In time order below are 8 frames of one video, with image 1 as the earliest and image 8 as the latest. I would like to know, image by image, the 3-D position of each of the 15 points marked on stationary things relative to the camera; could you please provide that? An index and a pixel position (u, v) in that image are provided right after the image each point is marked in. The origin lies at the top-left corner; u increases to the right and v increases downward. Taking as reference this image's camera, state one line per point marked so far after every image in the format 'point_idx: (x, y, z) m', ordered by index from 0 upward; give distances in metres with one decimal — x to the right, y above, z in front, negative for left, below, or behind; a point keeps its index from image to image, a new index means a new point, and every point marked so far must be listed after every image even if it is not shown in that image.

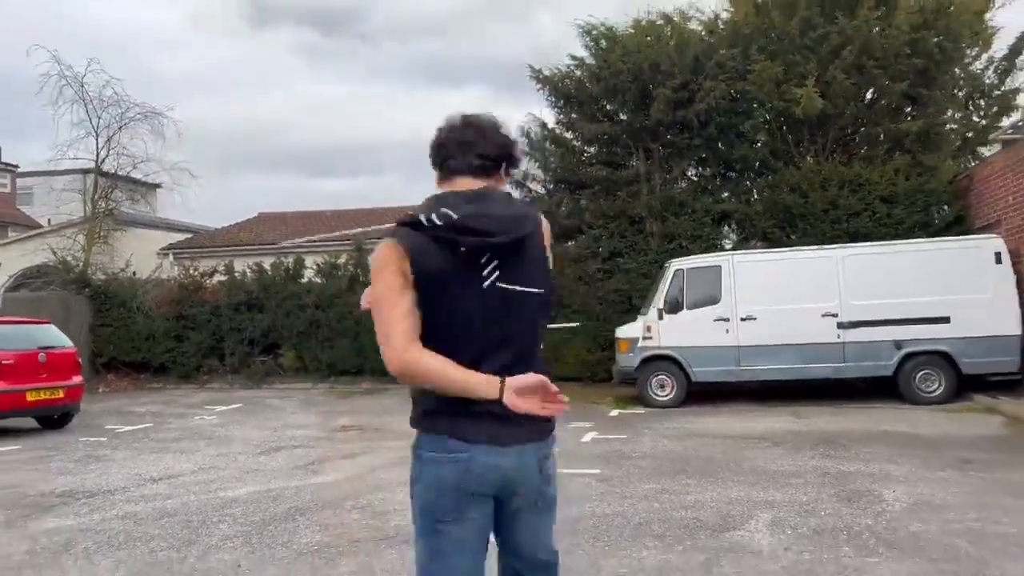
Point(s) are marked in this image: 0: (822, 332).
0: (+4.6, -0.6, +12.3) m
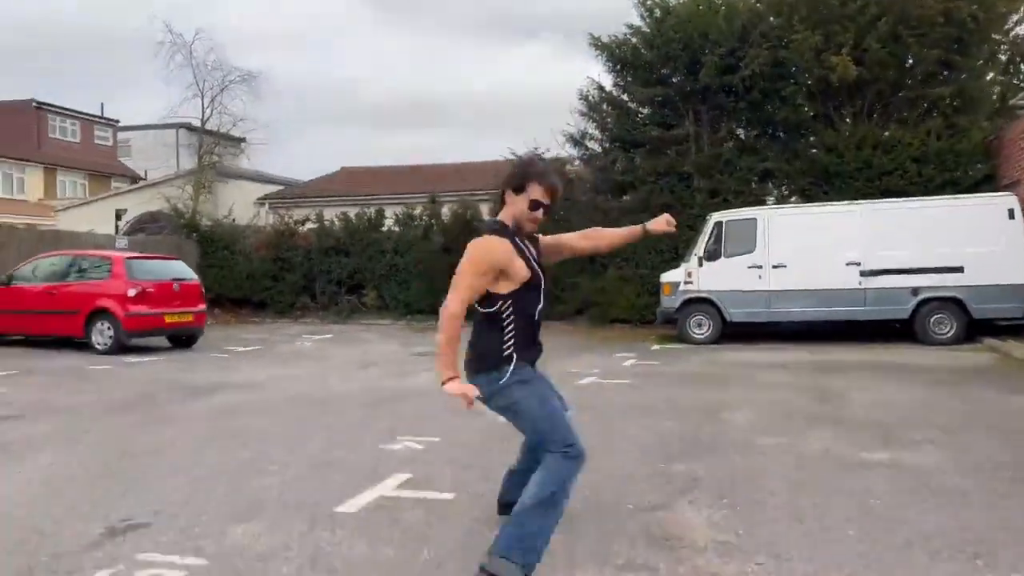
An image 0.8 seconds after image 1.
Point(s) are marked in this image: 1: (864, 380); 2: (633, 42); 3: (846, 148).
0: (+5.5, +0.1, +13.7) m
1: (+4.0, -1.0, +9.2) m
2: (+2.5, +5.0, +17.1) m
3: (+6.2, +2.6, +15.6) m
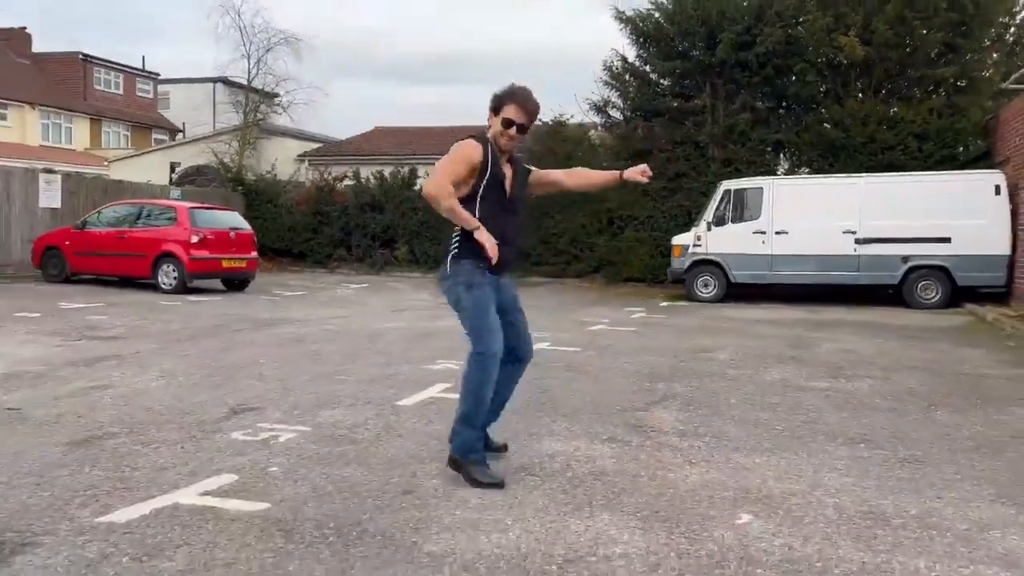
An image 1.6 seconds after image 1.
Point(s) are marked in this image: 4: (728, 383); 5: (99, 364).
0: (+5.9, +0.7, +14.9) m
1: (+4.2, -0.6, +10.5) m
2: (+3.1, +5.9, +18.1) m
3: (+6.7, +3.3, +16.6) m
4: (+1.7, -0.8, +6.7) m
5: (-3.7, -0.7, +7.4) m
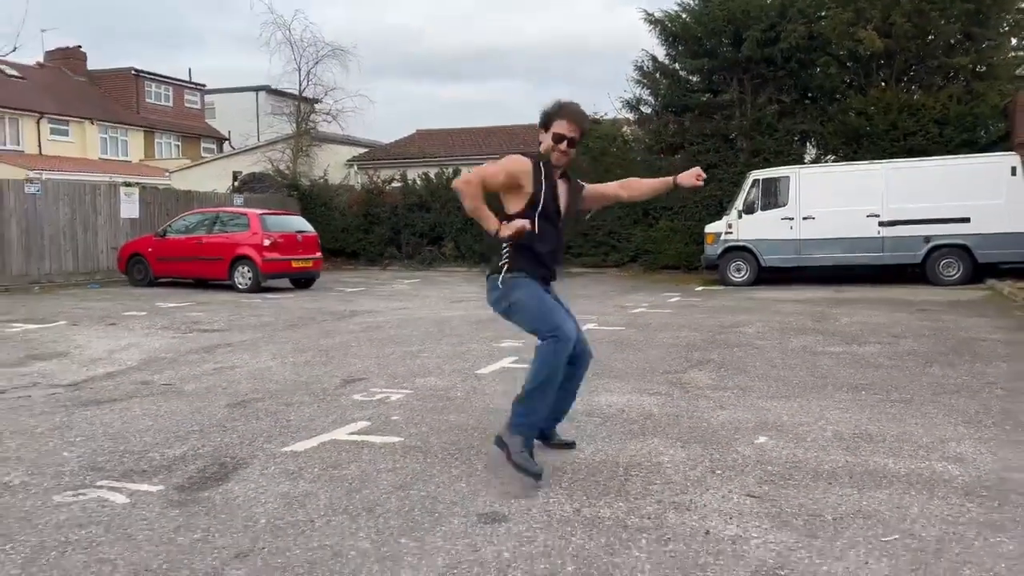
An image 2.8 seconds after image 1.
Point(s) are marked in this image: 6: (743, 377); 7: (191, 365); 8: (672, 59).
0: (+6.7, +1.1, +15.8) m
1: (+4.9, -0.3, +11.5) m
2: (+3.9, +6.2, +19.1) m
3: (+7.6, +3.7, +17.5) m
4: (+2.2, -0.6, +7.8) m
5: (-3.1, -0.7, +8.8) m
6: (+1.8, -0.7, +6.6) m
7: (-3.1, -0.7, +8.0) m
8: (+3.7, +5.3, +19.5) m
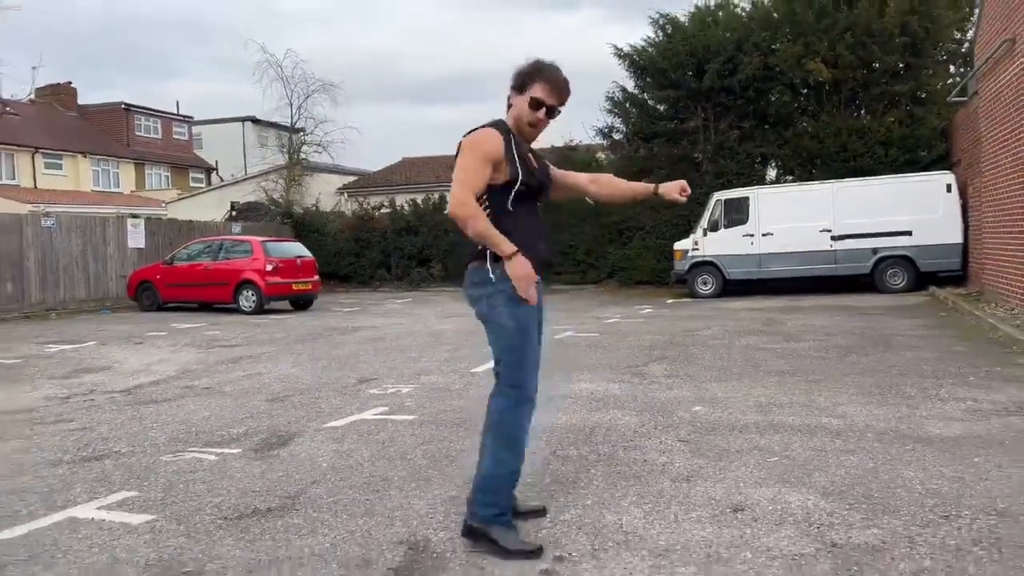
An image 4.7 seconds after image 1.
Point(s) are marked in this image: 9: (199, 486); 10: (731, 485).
0: (+6.4, +0.9, +17.3) m
1: (+4.7, -0.4, +13.0) m
2: (+3.4, +5.8, +20.7) m
3: (+7.1, +3.5, +19.1) m
4: (+2.1, -0.7, +9.2) m
5: (-3.2, -0.9, +10.0) m
6: (+1.7, -0.8, +7.9) m
7: (-3.2, -0.9, +9.2) m
8: (+3.2, +5.0, +21.0) m
9: (-1.7, -1.0, +4.4) m
10: (+1.1, -1.0, +4.1) m
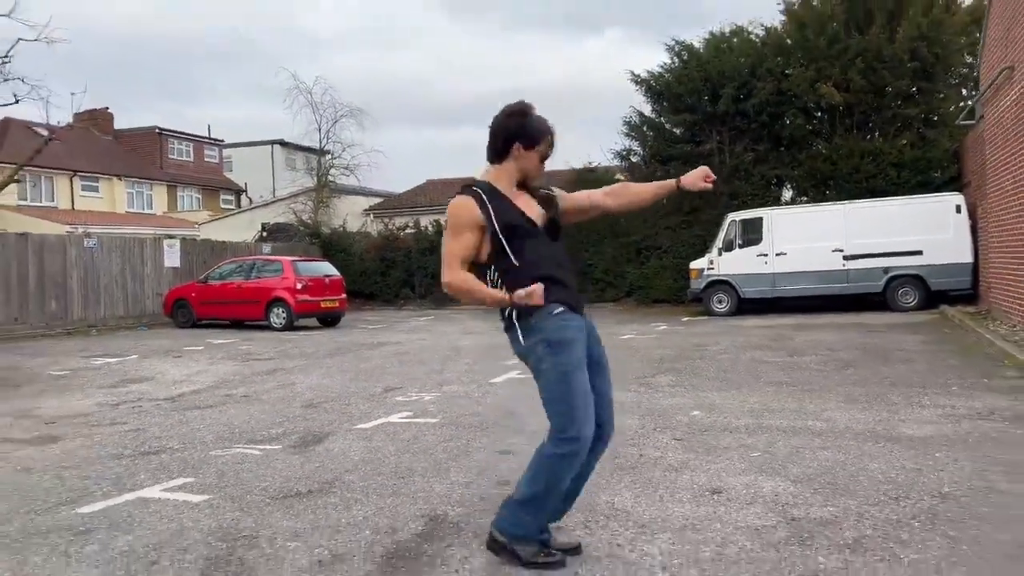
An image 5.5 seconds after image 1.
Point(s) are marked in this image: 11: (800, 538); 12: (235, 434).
0: (+6.8, +0.5, +17.8) m
1: (+5.0, -0.7, +13.4) m
2: (+3.9, +5.4, +21.3) m
3: (+7.6, +3.0, +19.5) m
4: (+2.3, -0.9, +9.7) m
5: (-3.0, -1.1, +10.7) m
6: (+1.9, -0.9, +8.4) m
7: (-3.0, -1.1, +9.9) m
8: (+3.7, +4.5, +21.6) m
9: (-1.6, -1.1, +5.1) m
10: (+1.1, -1.0, +4.6) m
11: (+1.2, -1.0, +3.5) m
12: (-2.2, -1.2, +6.7) m
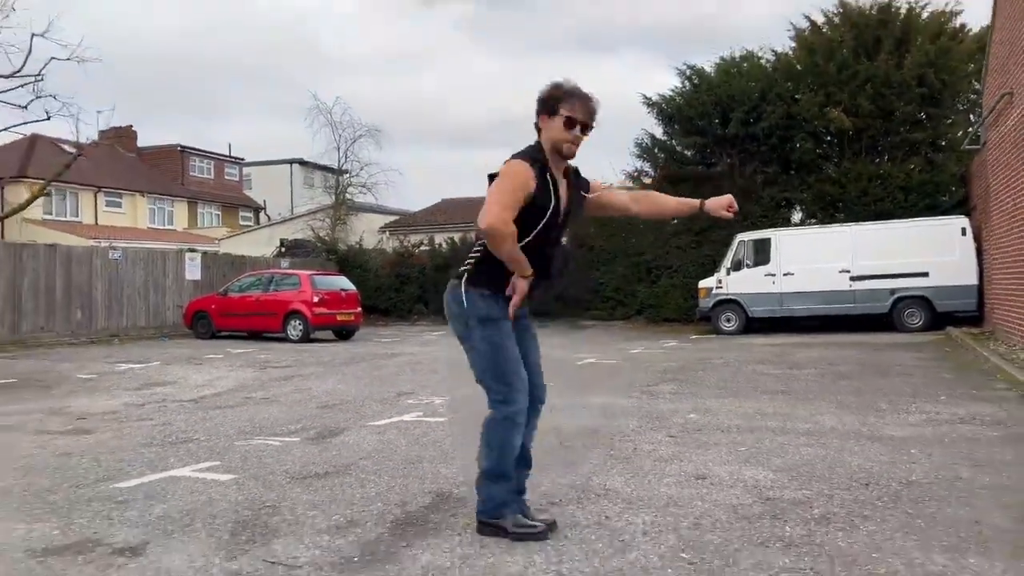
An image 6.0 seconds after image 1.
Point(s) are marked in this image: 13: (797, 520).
0: (+7.1, +0.1, +18.0) m
1: (+5.1, -1.0, +13.7) m
2: (+4.3, +4.9, +21.8) m
3: (+7.9, +2.5, +19.9) m
4: (+2.4, -1.0, +10.0) m
5: (-2.9, -1.2, +11.1) m
6: (+1.9, -1.0, +8.8) m
7: (-2.9, -1.2, +10.3) m
8: (+4.1, +4.0, +22.0) m
9: (-1.6, -1.1, +5.4) m
10: (+1.1, -1.0, +4.9) m
11: (+1.2, -1.0, +3.8) m
12: (-2.2, -1.2, +7.1) m
13: (+1.3, -1.0, +3.7) m
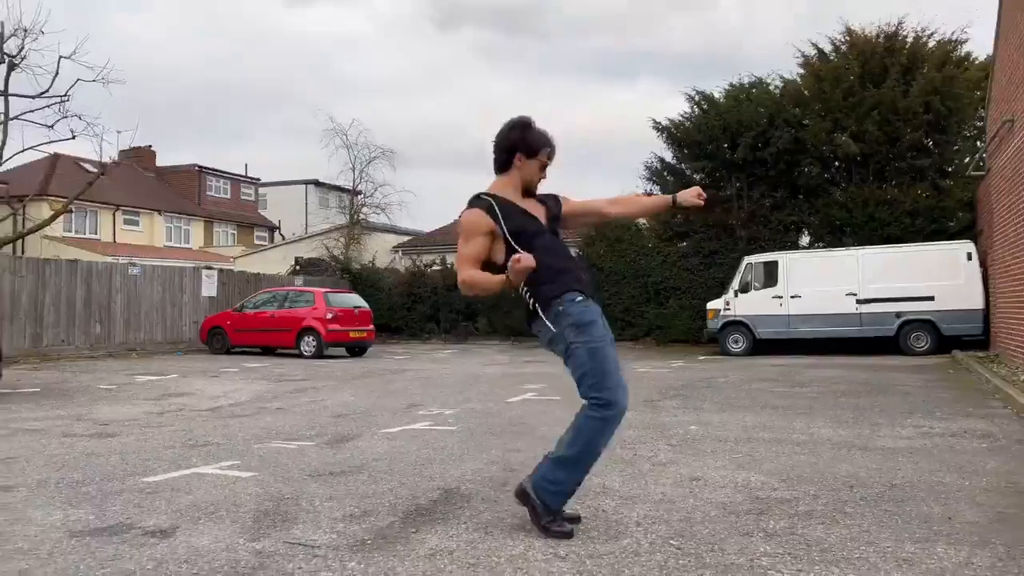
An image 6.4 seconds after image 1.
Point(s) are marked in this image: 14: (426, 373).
0: (+7.3, -0.4, +18.2) m
1: (+5.3, -1.3, +13.9) m
2: (+4.6, +4.3, +22.1) m
3: (+8.2, +2.0, +20.1) m
4: (+2.5, -1.2, +10.2) m
5: (-2.8, -1.4, +11.4) m
6: (+2.0, -1.2, +9.0) m
7: (-2.8, -1.4, +10.6) m
8: (+4.4, +3.4, +22.4) m
9: (-1.5, -1.2, +5.7) m
10: (+1.1, -1.1, +5.2) m
11: (+1.2, -1.1, +4.1) m
12: (-2.1, -1.3, +7.4) m
13: (+1.3, -1.1, +4.0) m
14: (-1.4, -1.4, +13.6) m
